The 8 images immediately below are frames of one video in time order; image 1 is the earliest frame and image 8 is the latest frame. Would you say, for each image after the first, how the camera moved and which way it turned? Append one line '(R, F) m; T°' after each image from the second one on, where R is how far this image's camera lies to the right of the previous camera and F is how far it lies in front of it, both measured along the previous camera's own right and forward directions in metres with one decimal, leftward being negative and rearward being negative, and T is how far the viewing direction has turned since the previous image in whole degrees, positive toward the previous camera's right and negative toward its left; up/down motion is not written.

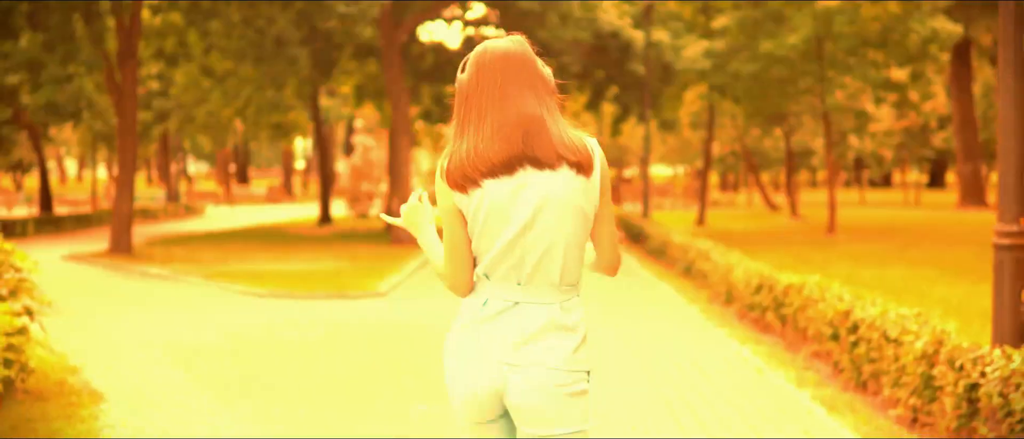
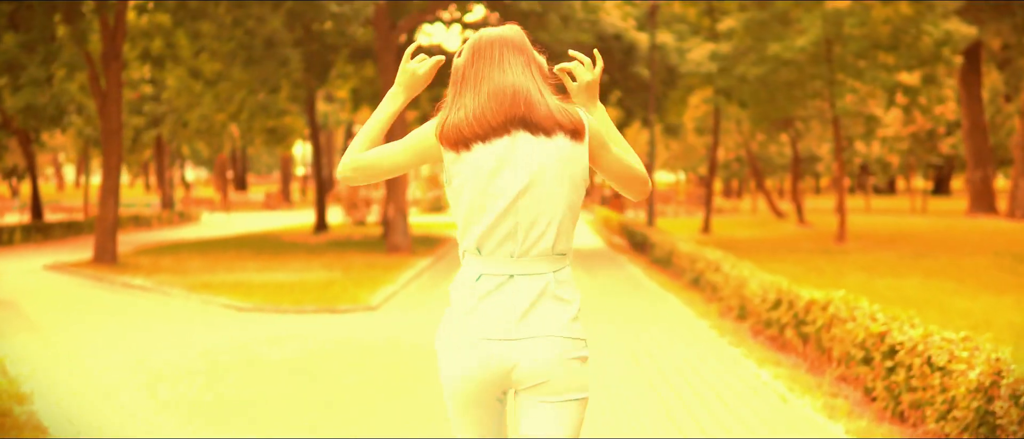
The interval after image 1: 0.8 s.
(0.0, +0.9) m; 0°
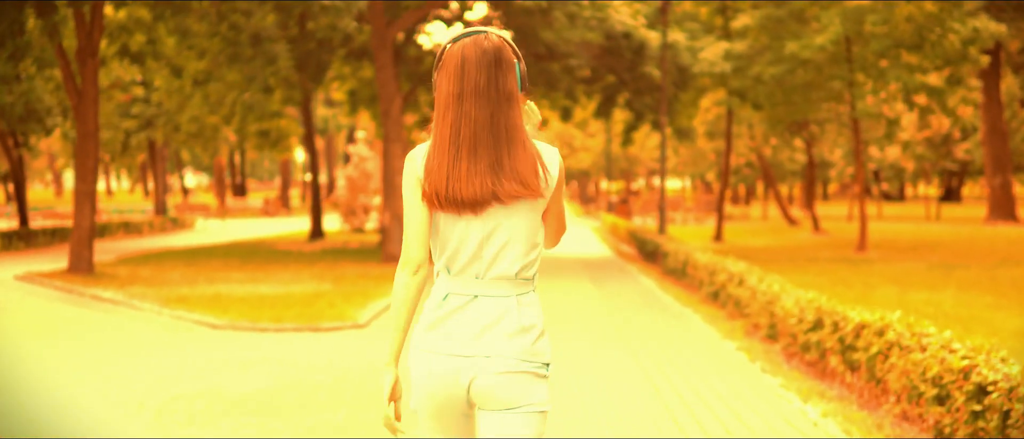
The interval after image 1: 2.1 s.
(0.0, +1.5) m; 0°
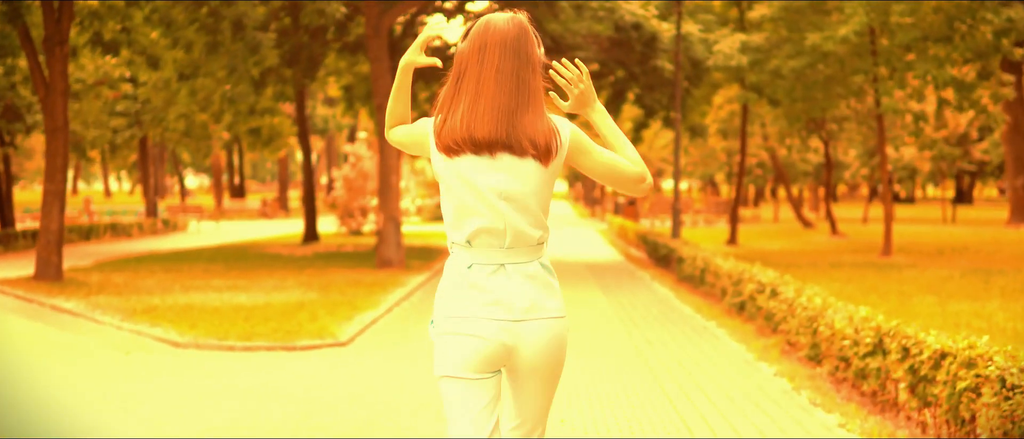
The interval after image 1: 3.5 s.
(0.0, +1.6) m; 0°
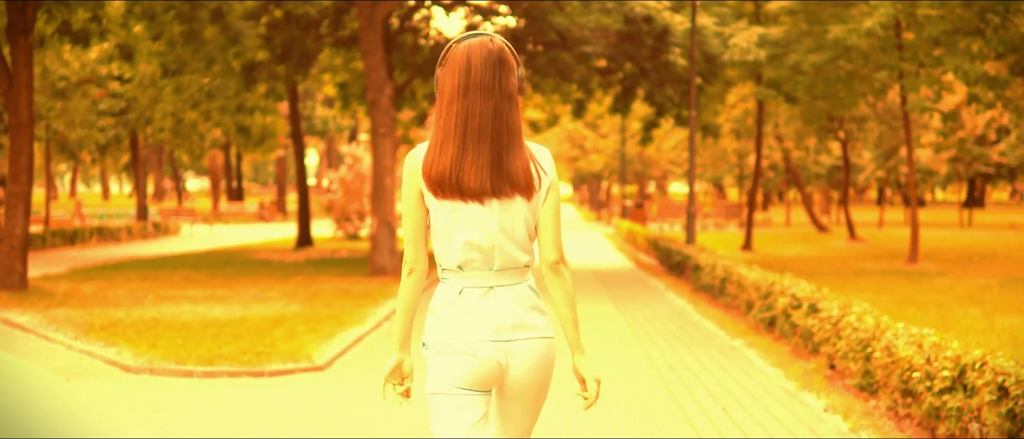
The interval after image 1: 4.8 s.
(0.0, +1.5) m; 0°
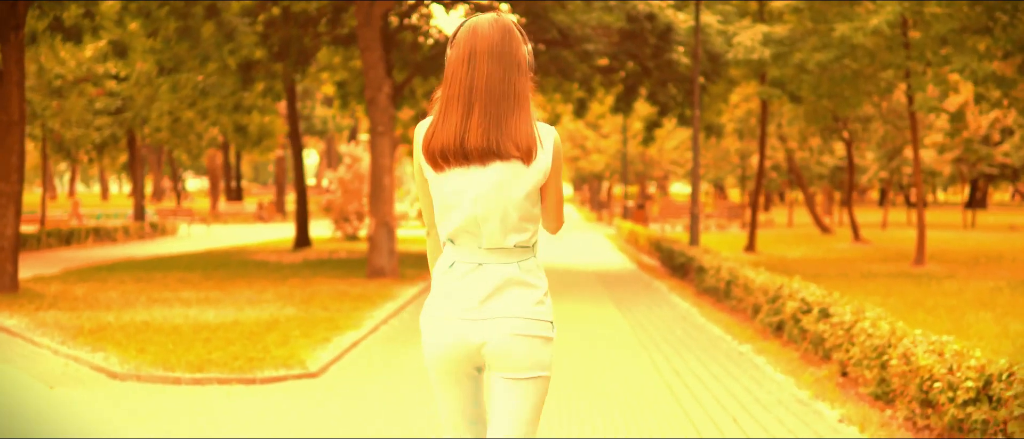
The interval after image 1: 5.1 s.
(0.0, +0.4) m; 0°
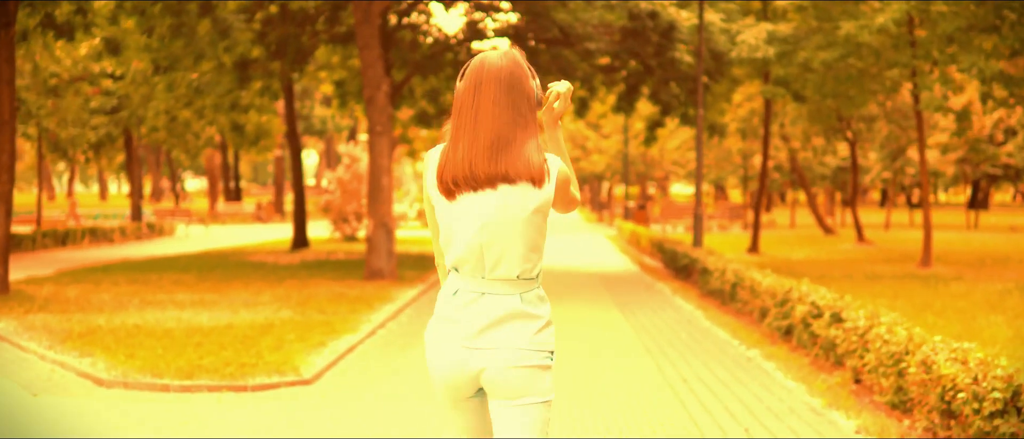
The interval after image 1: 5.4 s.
(0.0, +0.4) m; 0°
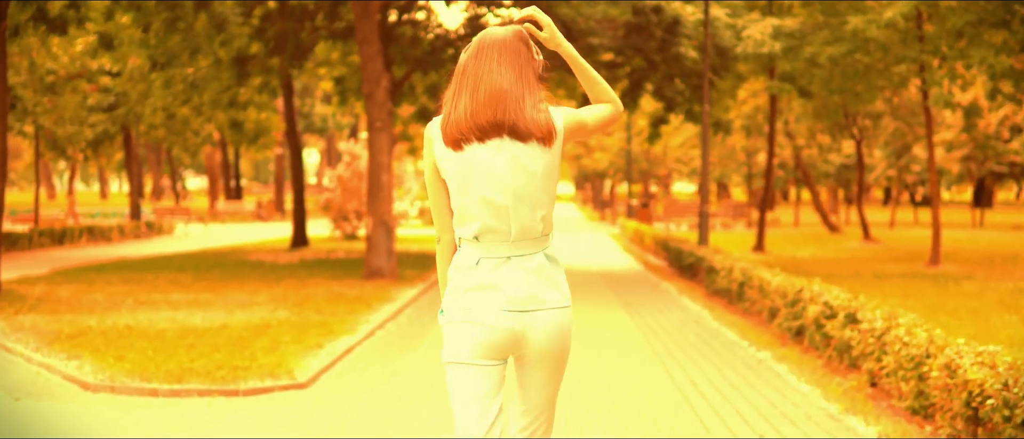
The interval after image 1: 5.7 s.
(0.0, +0.4) m; 0°
